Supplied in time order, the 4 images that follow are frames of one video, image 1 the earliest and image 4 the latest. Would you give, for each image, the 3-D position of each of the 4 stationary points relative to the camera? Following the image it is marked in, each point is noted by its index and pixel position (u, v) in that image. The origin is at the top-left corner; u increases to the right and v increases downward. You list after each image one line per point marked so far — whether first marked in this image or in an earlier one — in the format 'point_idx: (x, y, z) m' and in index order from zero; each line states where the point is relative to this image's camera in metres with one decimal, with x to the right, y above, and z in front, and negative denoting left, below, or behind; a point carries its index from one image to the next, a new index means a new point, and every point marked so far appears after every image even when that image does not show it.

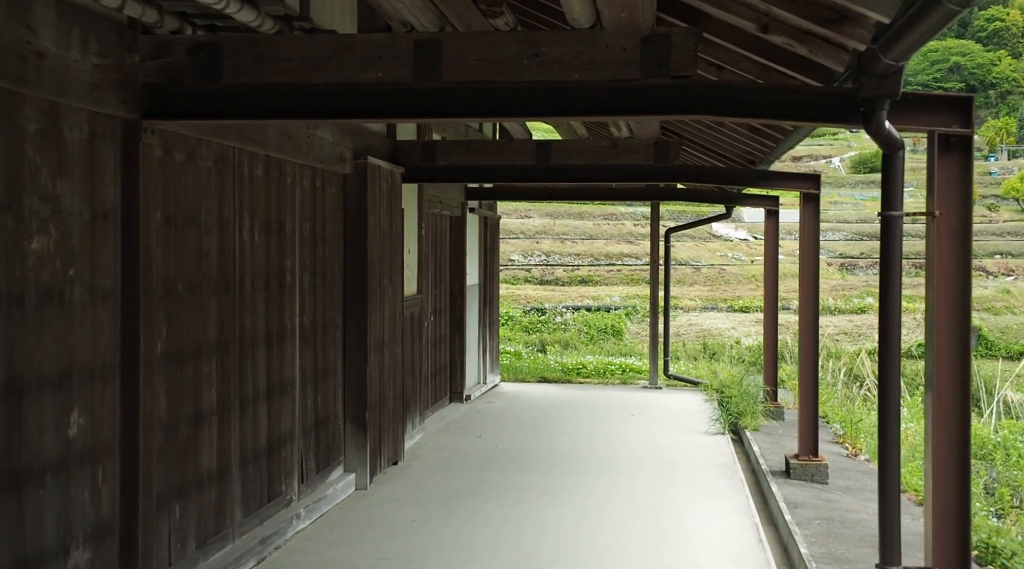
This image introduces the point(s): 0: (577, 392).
0: (+0.7, -1.1, +10.6) m
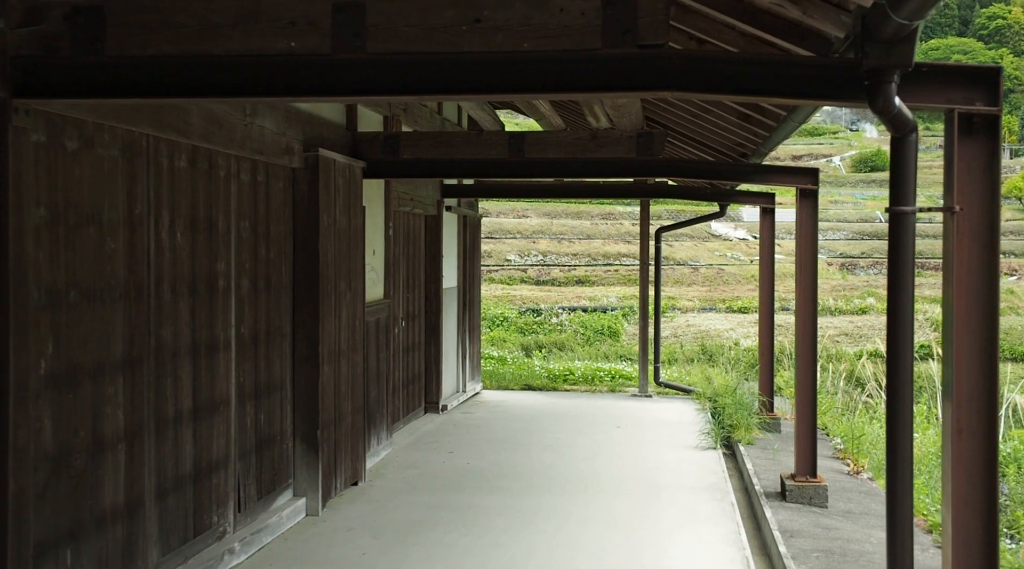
0: (+0.5, -1.1, +10.0) m
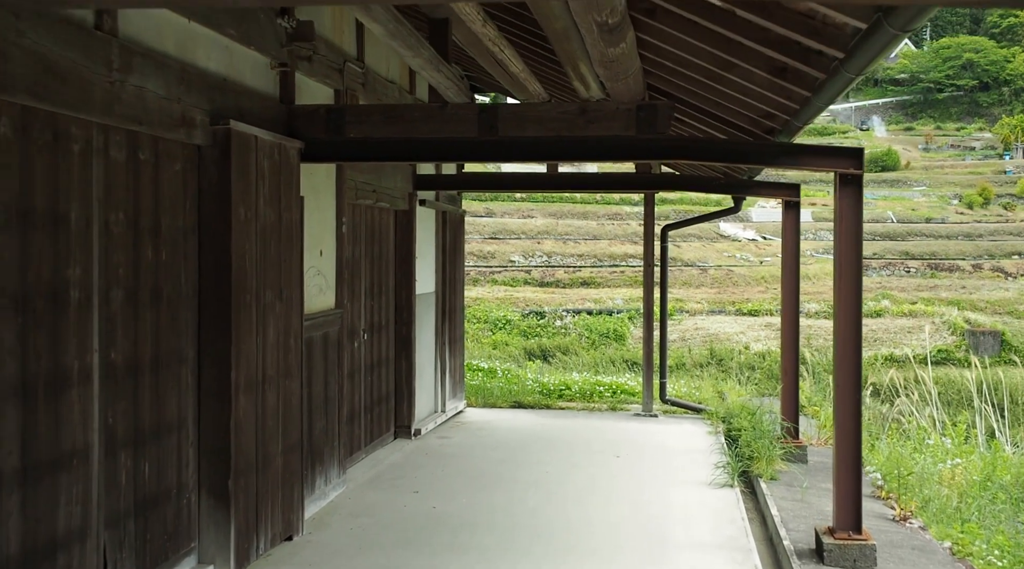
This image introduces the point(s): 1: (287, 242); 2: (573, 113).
0: (+0.4, -1.2, +8.8) m
1: (-1.1, +0.2, +4.9) m
2: (+0.3, +0.9, +5.0) m
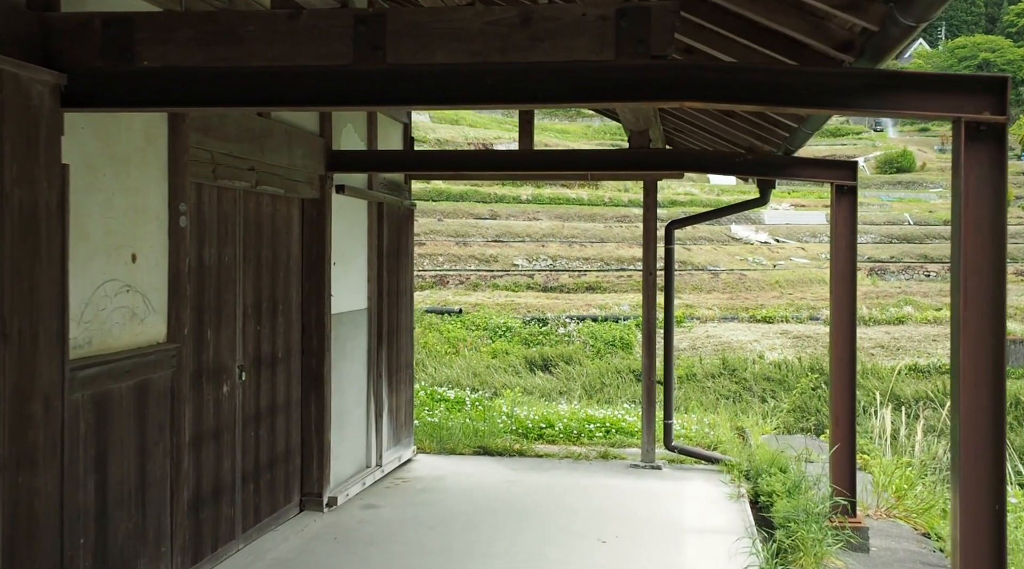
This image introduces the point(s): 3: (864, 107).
0: (+0.1, -1.3, +6.8) m
1: (-1.4, +0.1, +2.9) m
2: (0.0, +0.8, +3.0) m
3: (+1.0, +0.5, +2.9) m
